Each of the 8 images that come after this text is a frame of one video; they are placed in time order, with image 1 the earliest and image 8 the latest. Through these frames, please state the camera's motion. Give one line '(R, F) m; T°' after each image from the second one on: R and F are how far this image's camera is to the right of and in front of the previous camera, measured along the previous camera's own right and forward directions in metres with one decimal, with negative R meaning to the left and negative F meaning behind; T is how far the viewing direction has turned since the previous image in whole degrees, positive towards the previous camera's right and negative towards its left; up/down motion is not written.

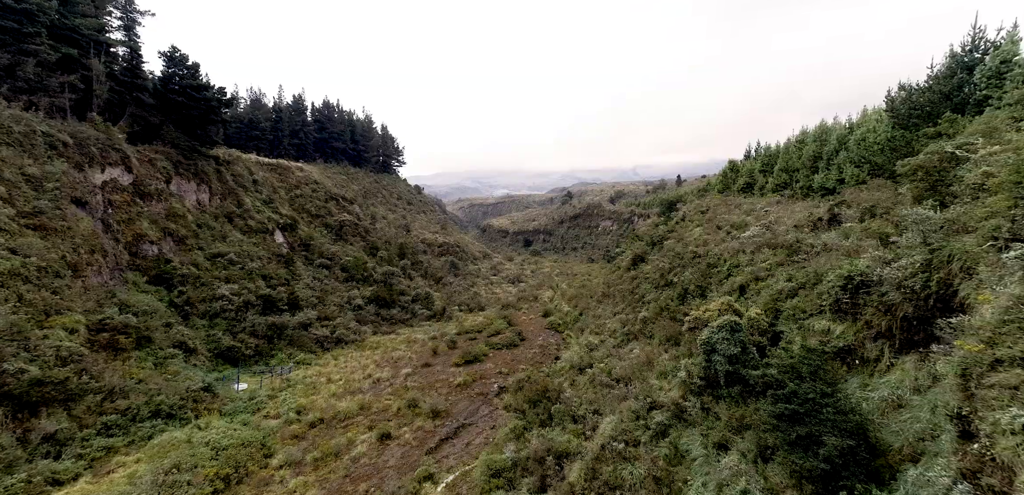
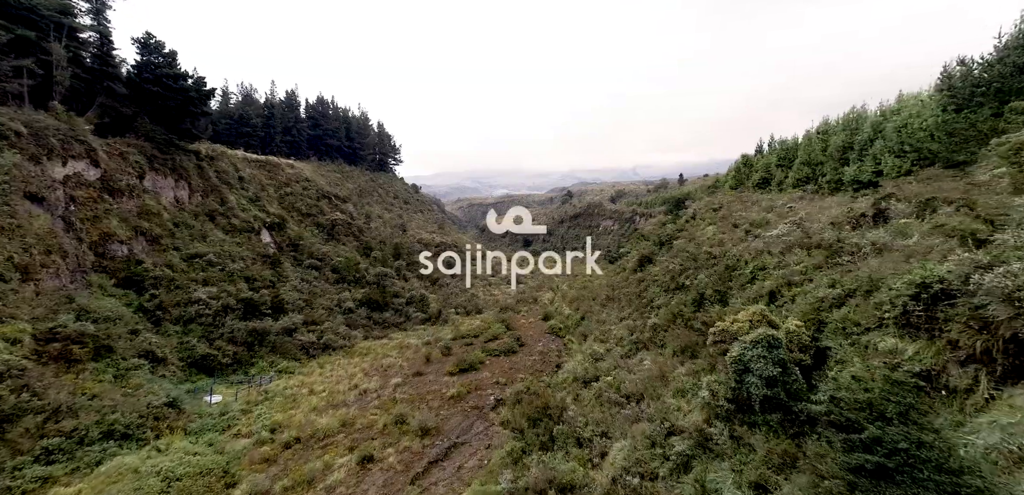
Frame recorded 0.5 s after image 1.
(+0.1, +1.3) m; 0°
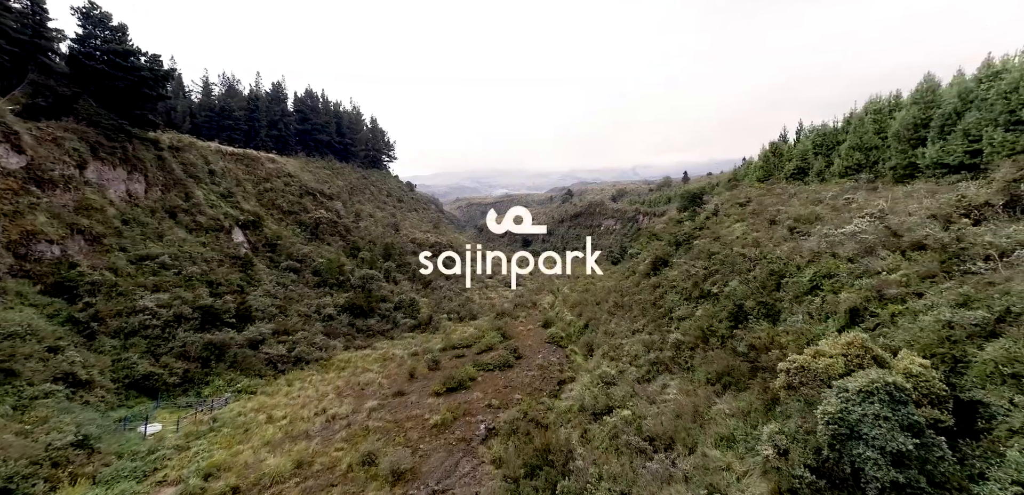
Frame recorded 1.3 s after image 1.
(+0.1, +2.3) m; 0°
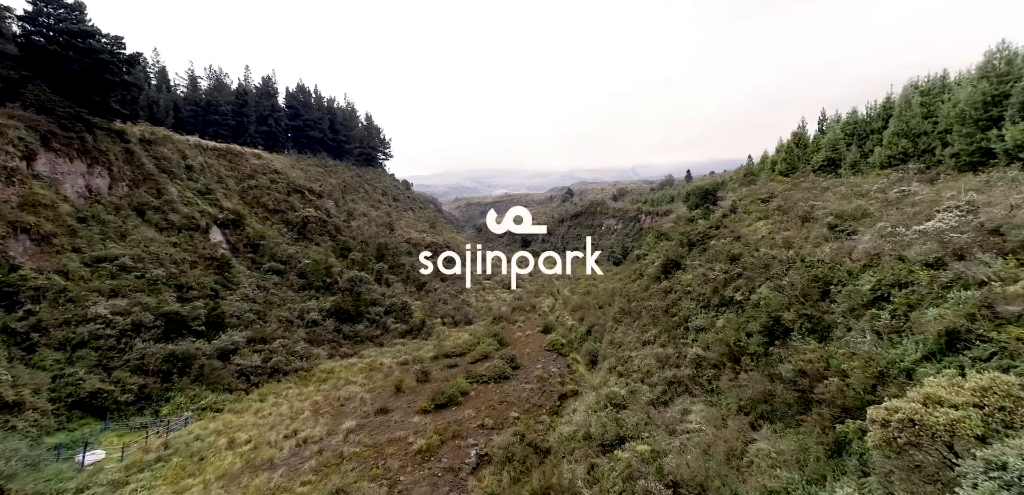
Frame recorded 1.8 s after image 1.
(+0.1, +1.5) m; 0°
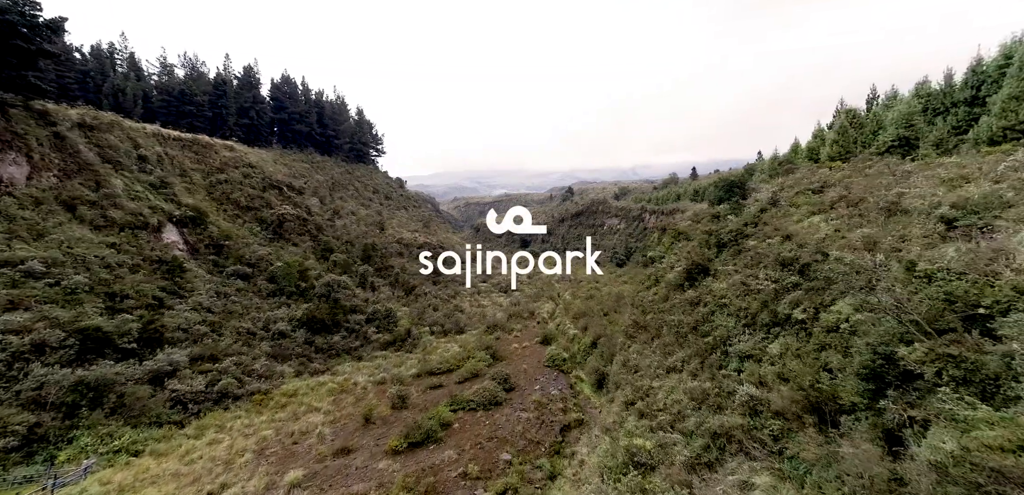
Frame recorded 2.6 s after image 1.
(+0.2, +2.7) m; 0°
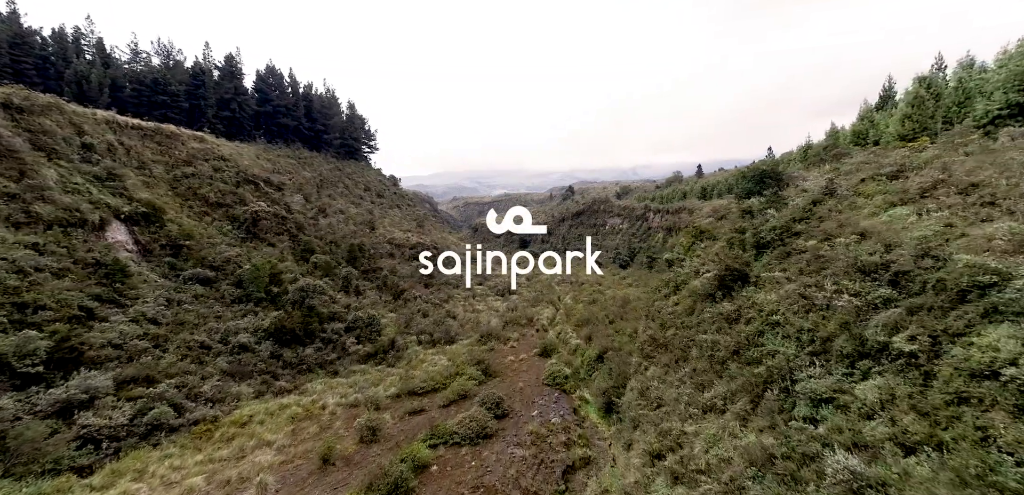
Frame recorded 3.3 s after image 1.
(+0.2, +2.4) m; 0°
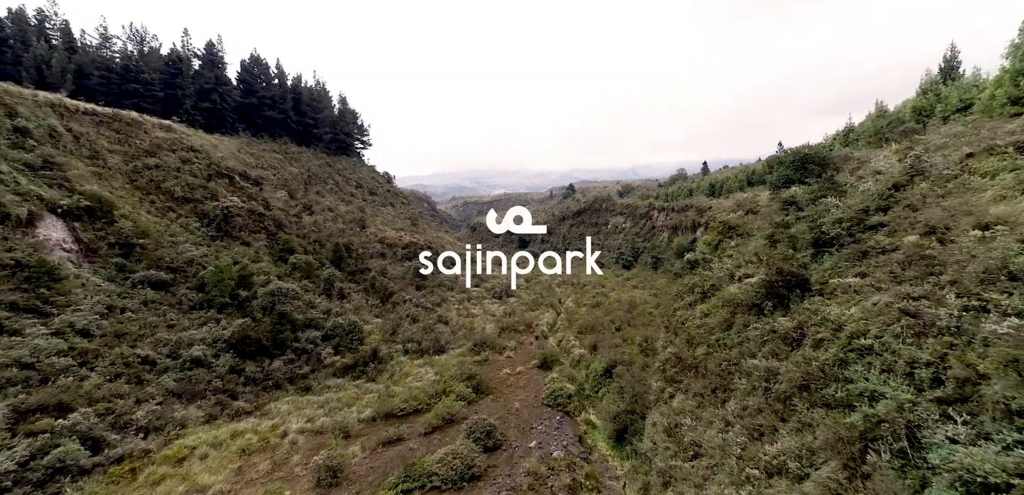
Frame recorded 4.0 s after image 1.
(+0.2, +2.3) m; 0°
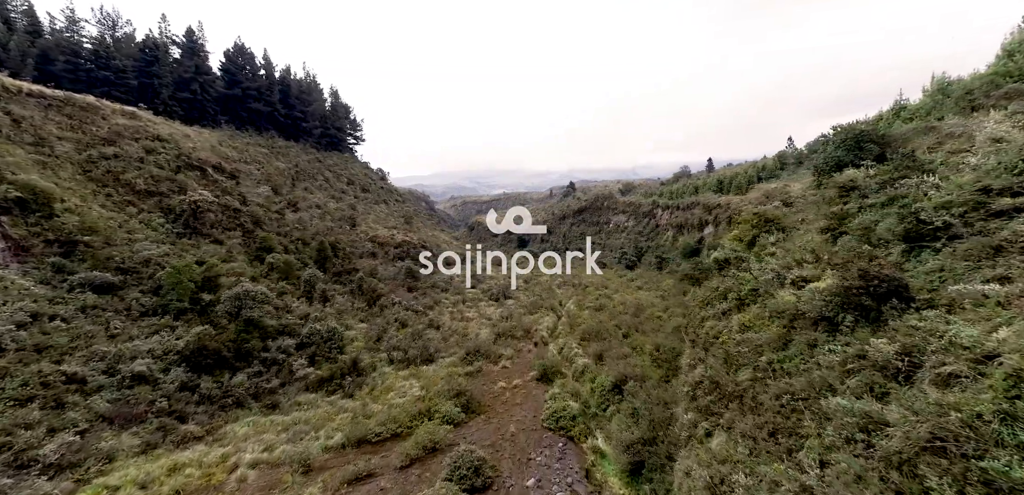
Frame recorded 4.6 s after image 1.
(+0.1, +2.1) m; 0°
